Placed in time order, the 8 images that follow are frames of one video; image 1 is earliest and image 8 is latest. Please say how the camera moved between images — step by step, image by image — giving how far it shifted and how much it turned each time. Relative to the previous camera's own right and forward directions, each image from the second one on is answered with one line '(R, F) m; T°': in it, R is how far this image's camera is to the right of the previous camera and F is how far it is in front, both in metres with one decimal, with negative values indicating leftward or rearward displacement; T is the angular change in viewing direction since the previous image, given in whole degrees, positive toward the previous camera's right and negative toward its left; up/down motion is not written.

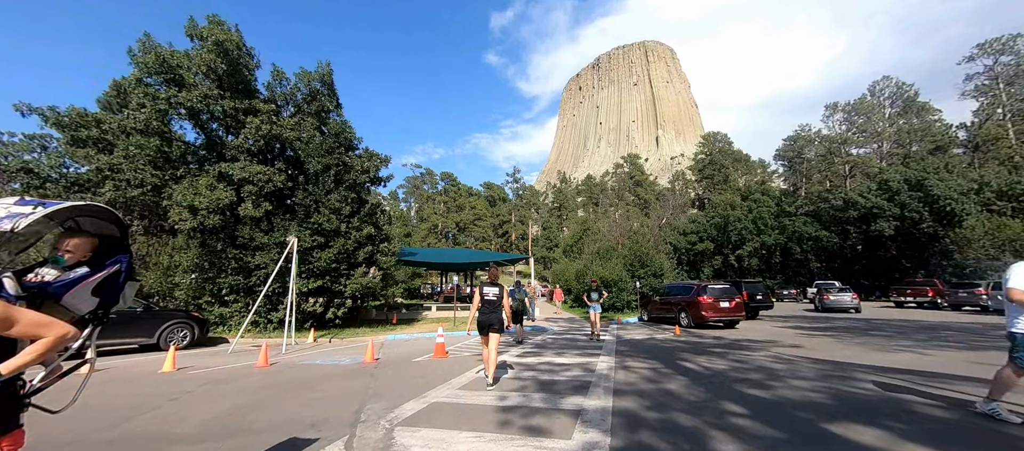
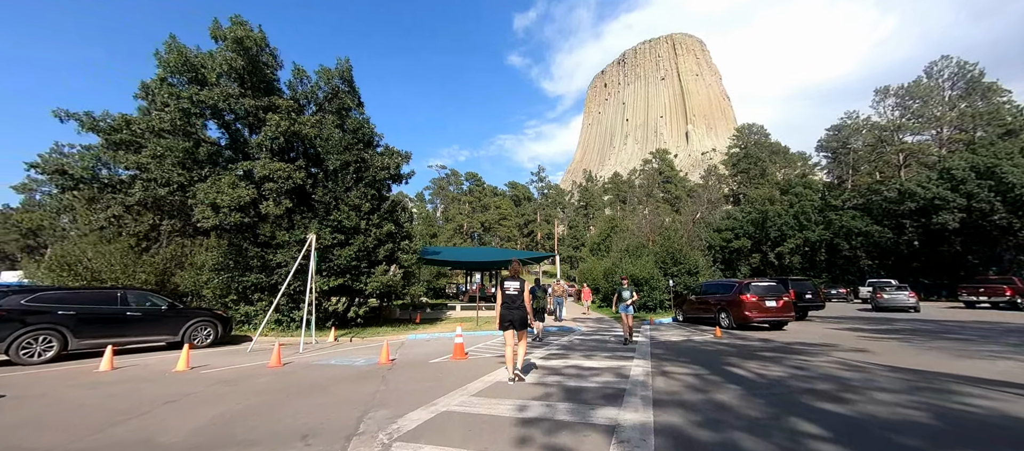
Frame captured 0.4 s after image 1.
(+0.1, +0.7) m; -4°
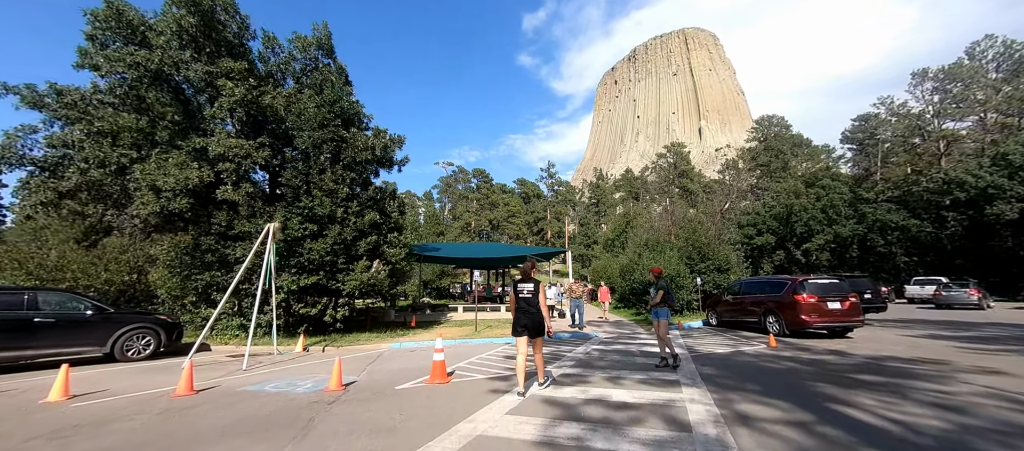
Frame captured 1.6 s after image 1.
(+0.2, +2.1) m; -2°
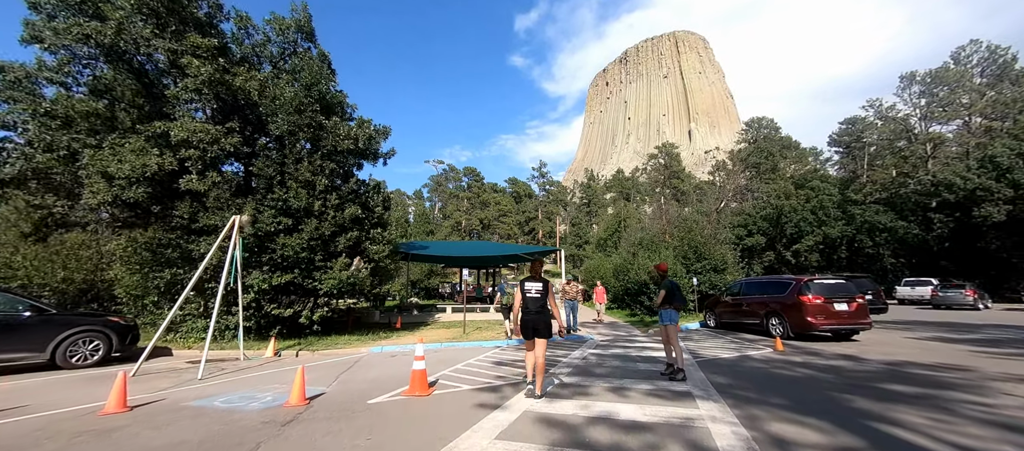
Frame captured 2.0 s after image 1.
(0.0, +0.7) m; +1°
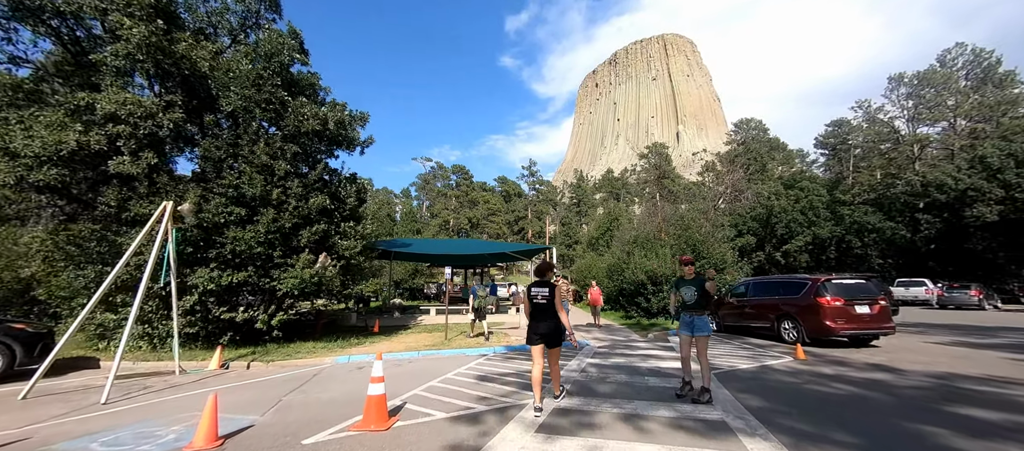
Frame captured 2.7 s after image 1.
(0.0, +1.2) m; +2°
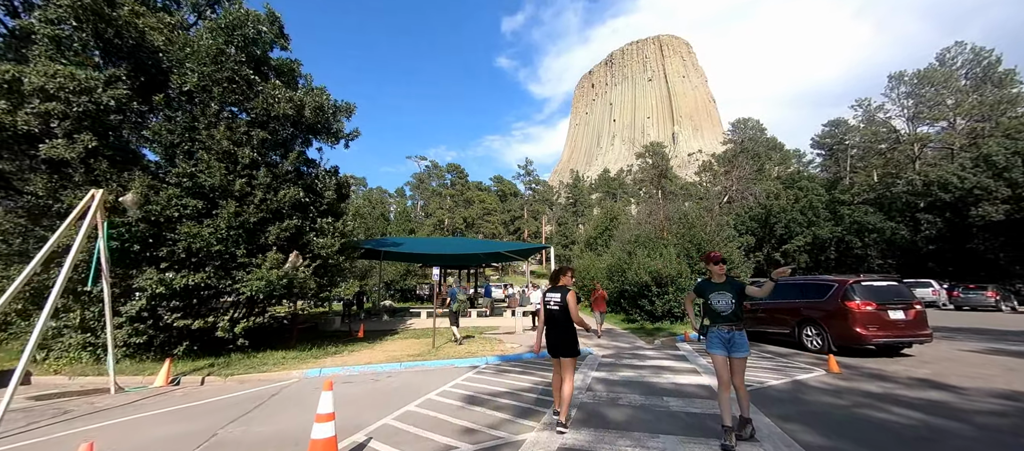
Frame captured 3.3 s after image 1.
(0.0, +1.0) m; +1°
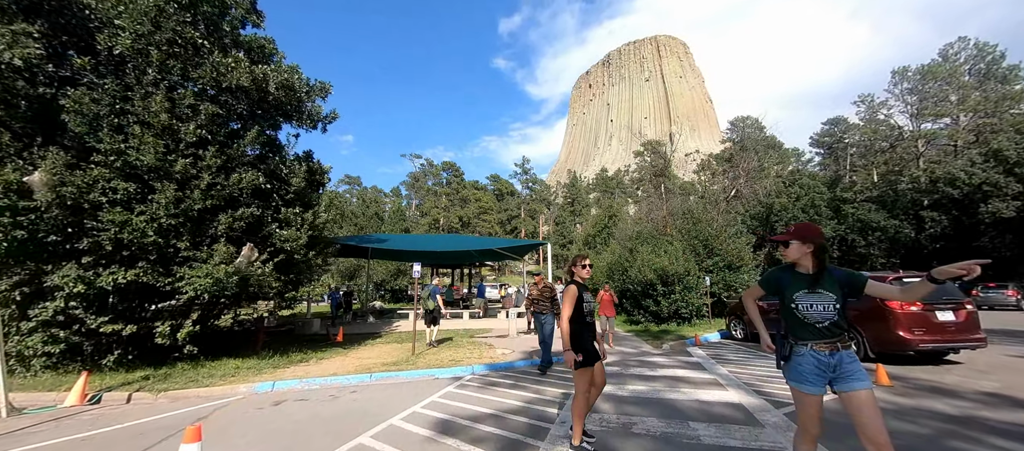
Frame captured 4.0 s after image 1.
(+0.2, +1.1) m; 0°
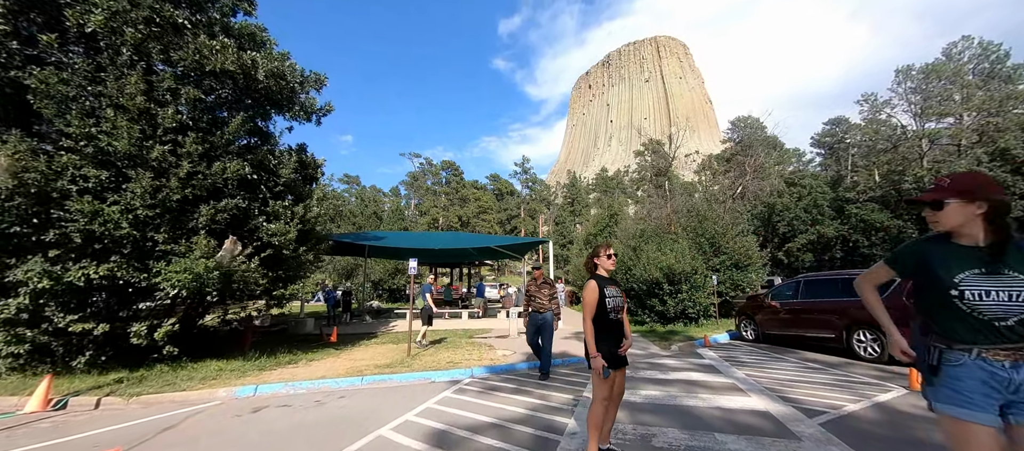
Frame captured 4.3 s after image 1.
(-0.1, +0.5) m; 0°
